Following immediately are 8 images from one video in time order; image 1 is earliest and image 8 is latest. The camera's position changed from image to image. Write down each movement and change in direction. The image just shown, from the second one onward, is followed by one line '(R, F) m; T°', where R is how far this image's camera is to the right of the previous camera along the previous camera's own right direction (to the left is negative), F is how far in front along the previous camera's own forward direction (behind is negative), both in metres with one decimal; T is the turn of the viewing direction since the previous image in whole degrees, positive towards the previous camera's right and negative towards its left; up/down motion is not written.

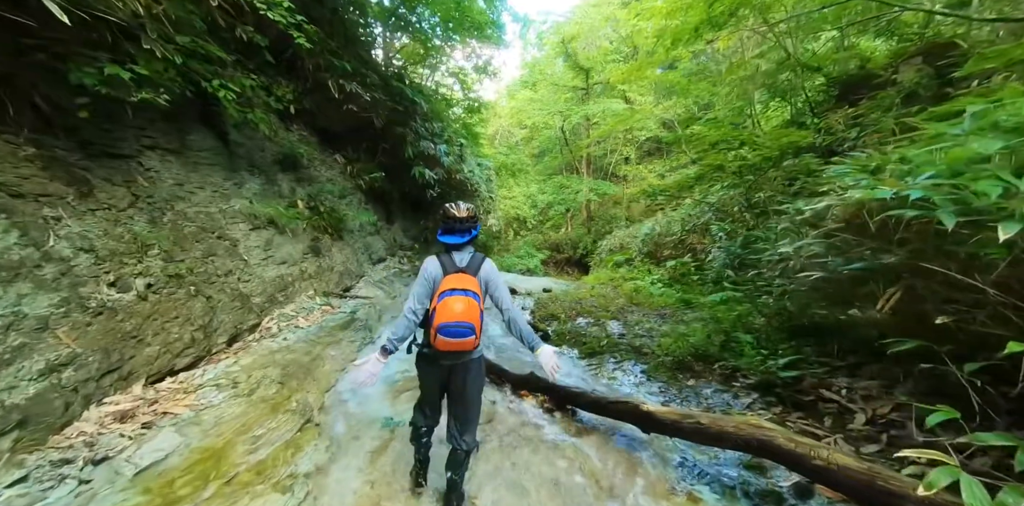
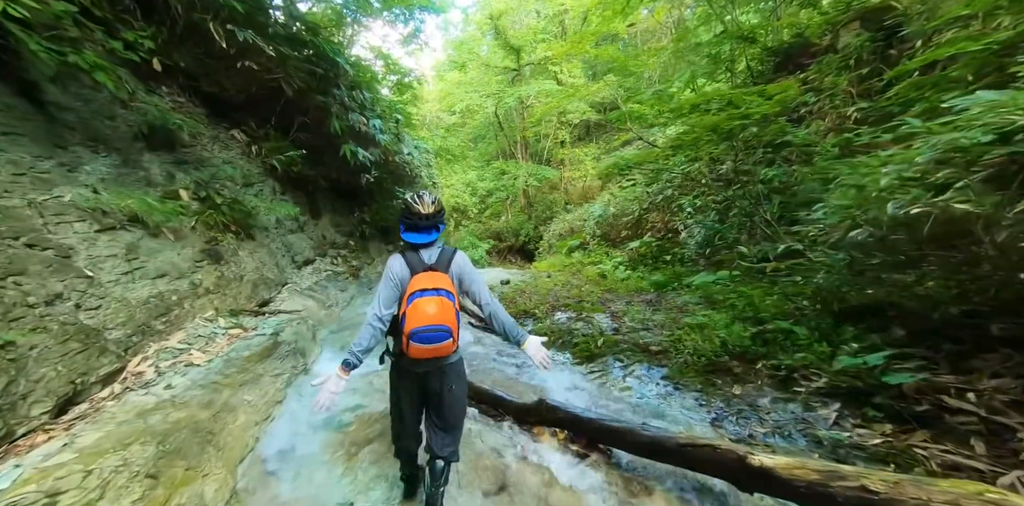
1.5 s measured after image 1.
(-0.3, +1.0) m; +9°
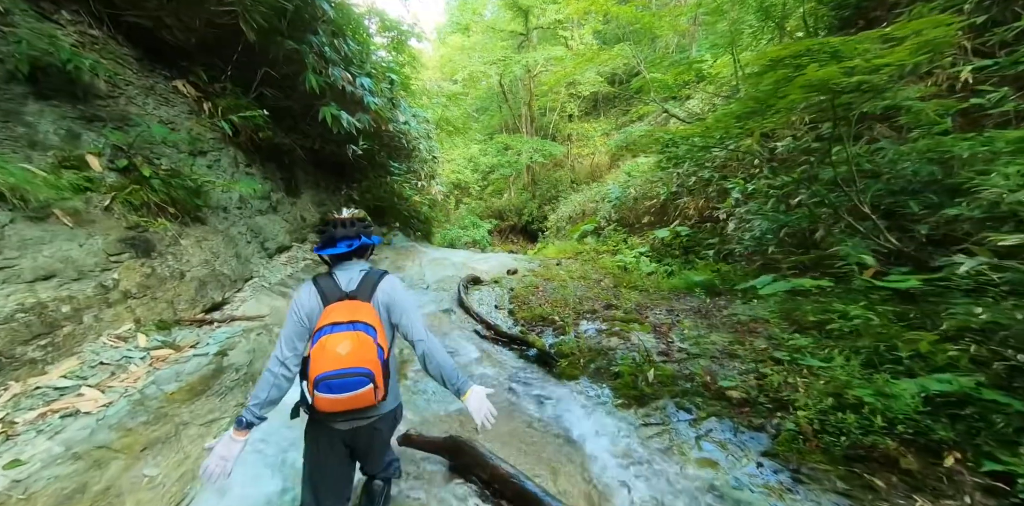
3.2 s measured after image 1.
(-0.2, +1.1) m; 0°
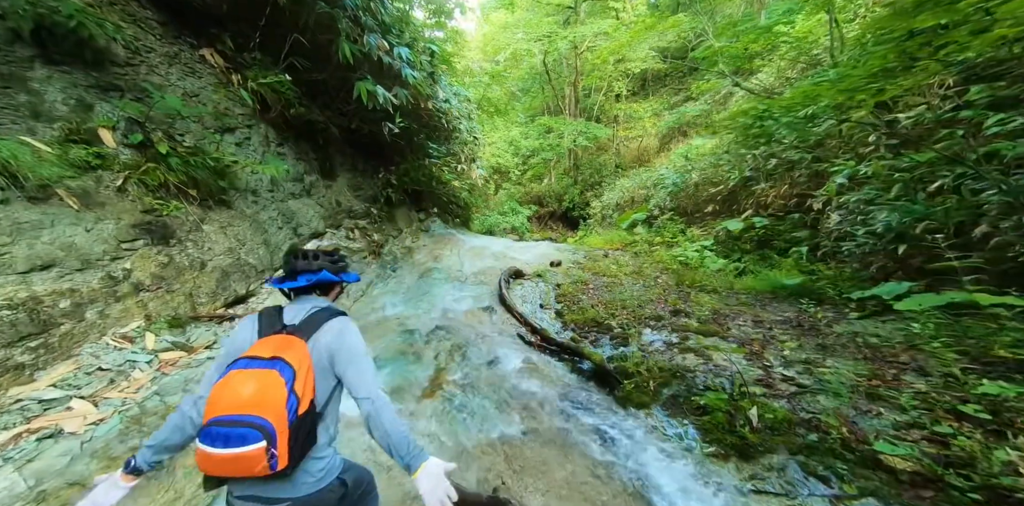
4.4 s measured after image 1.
(-0.2, +0.6) m; -5°
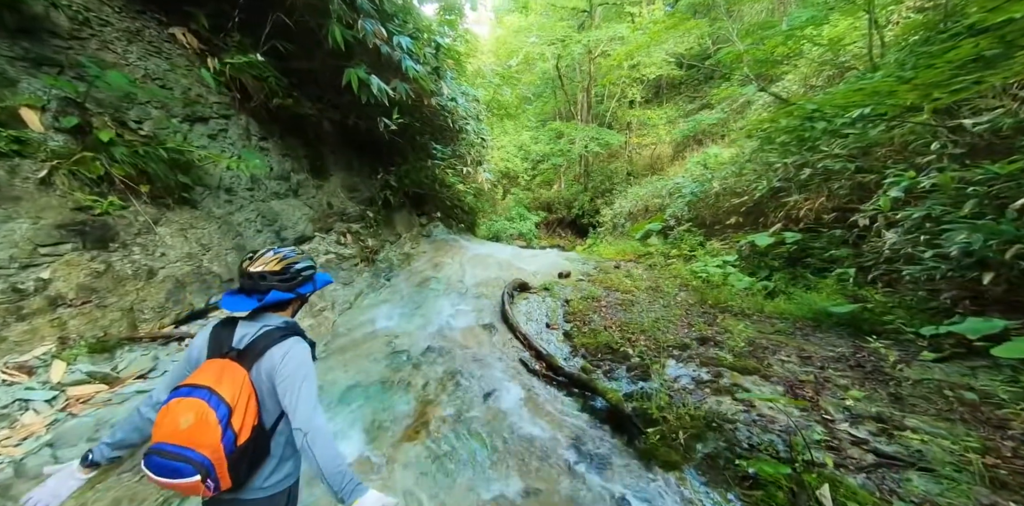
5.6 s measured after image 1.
(0.0, +0.5) m; -1°
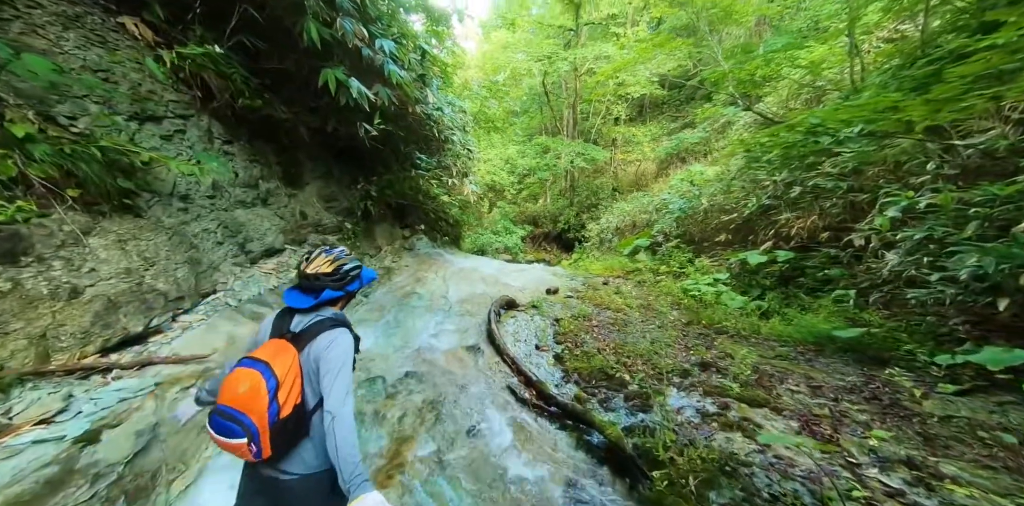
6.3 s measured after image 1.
(0.0, +0.3) m; +2°
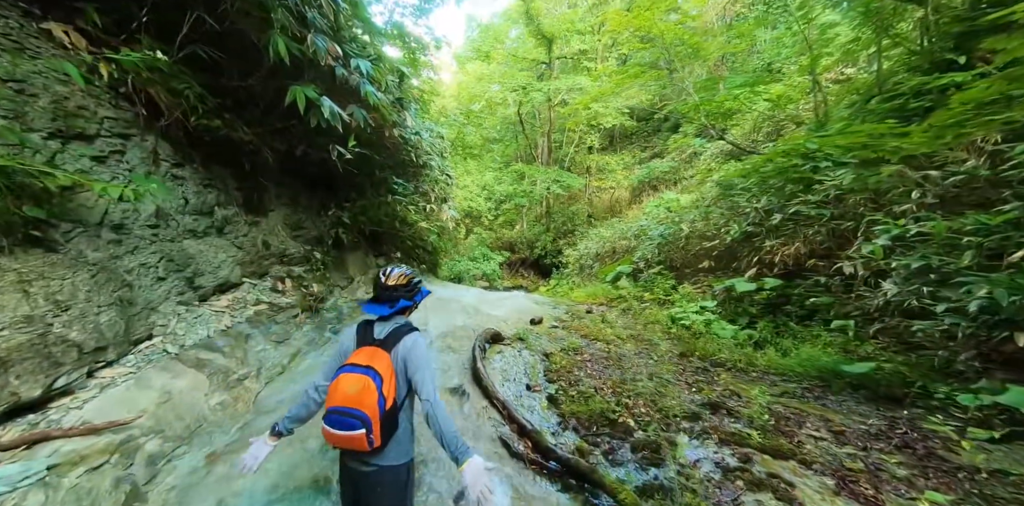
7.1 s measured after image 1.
(-0.1, +0.3) m; +4°
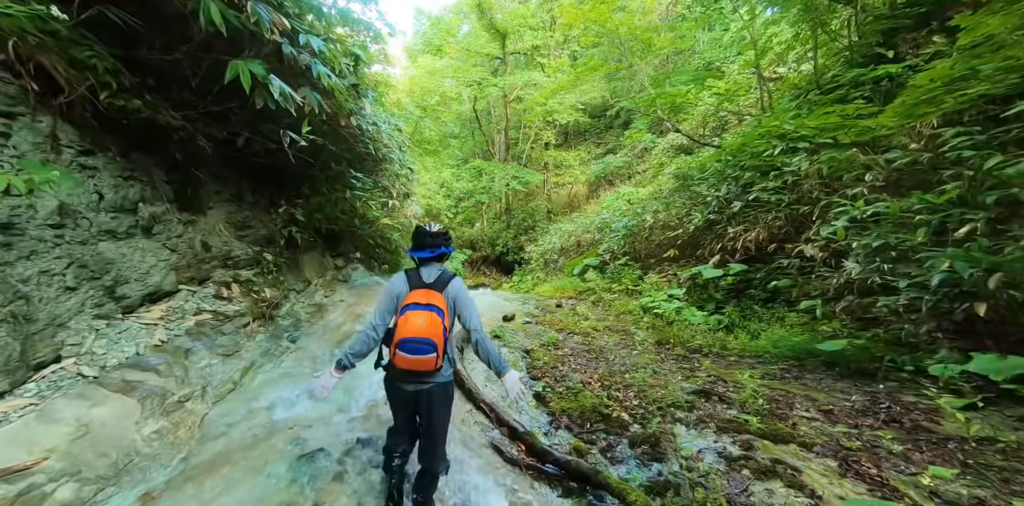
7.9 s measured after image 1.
(-0.2, +0.2) m; +6°
